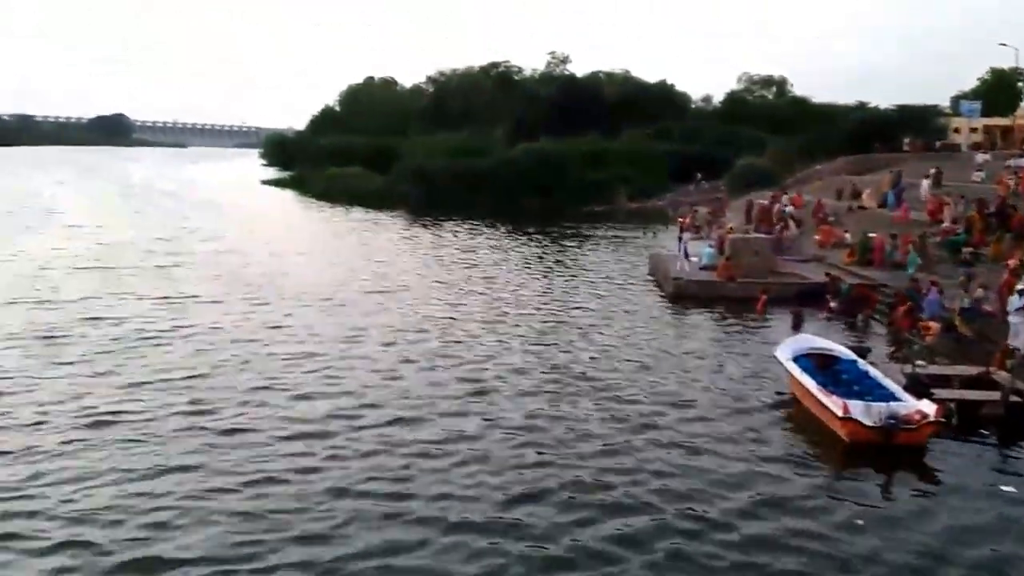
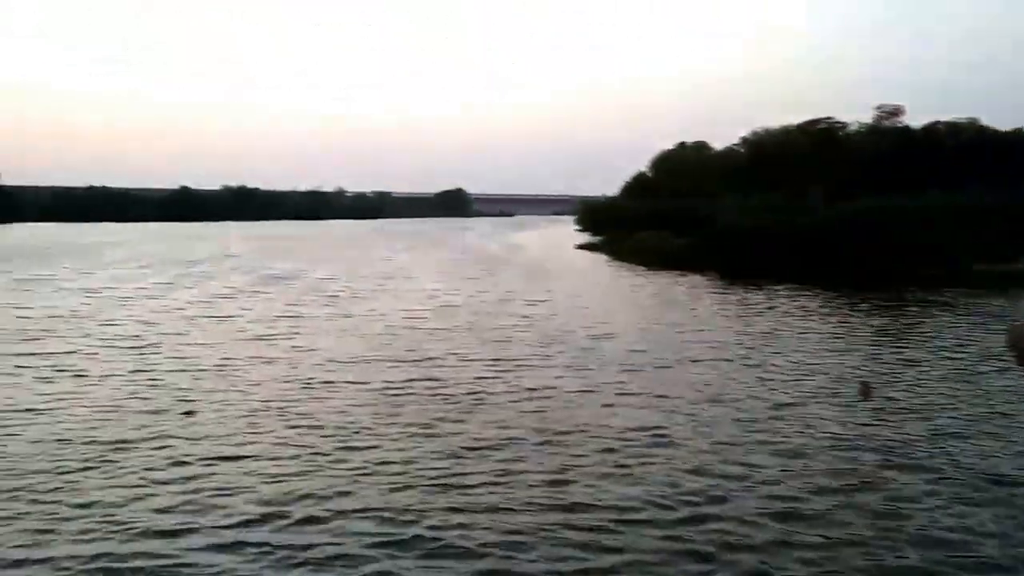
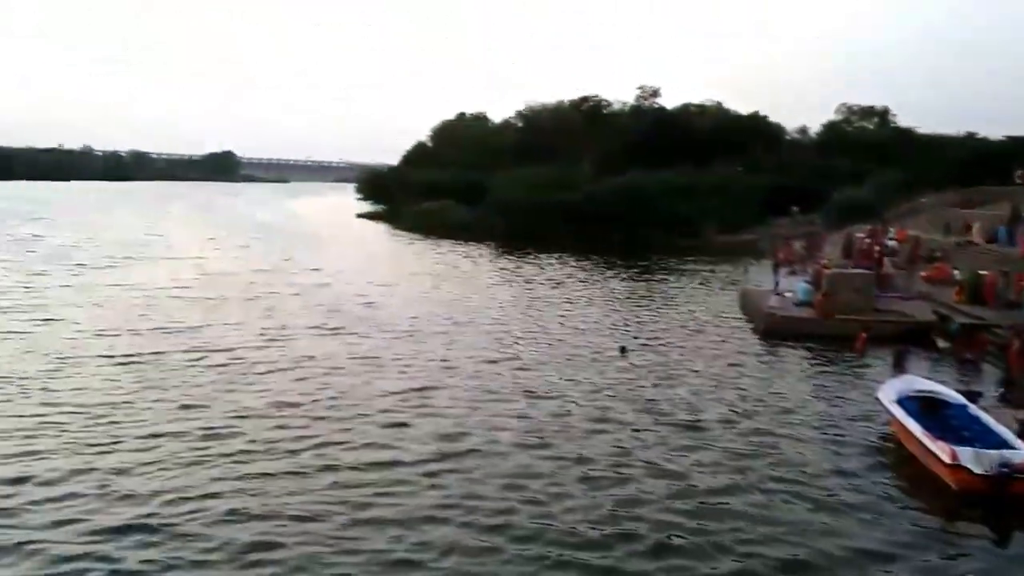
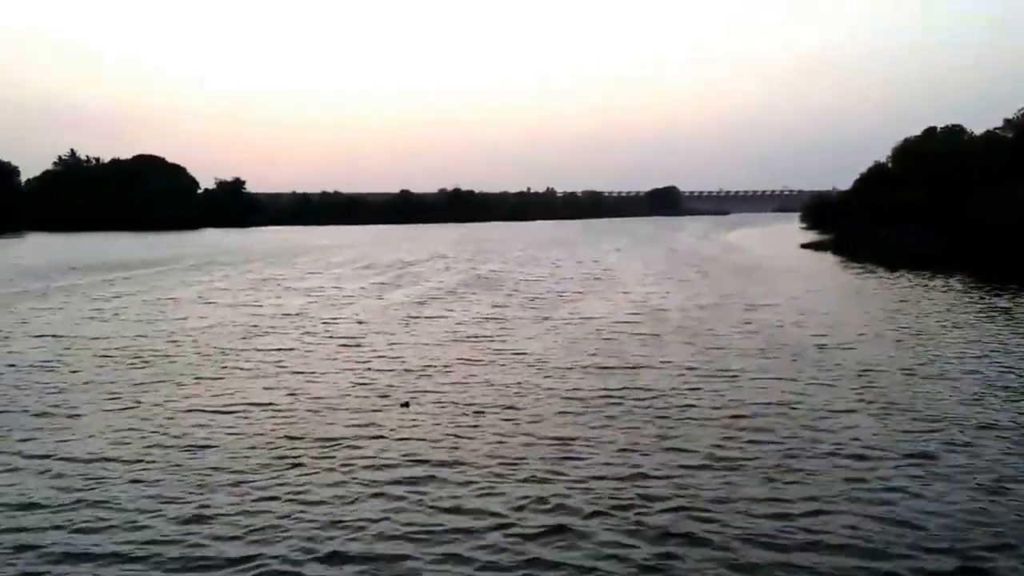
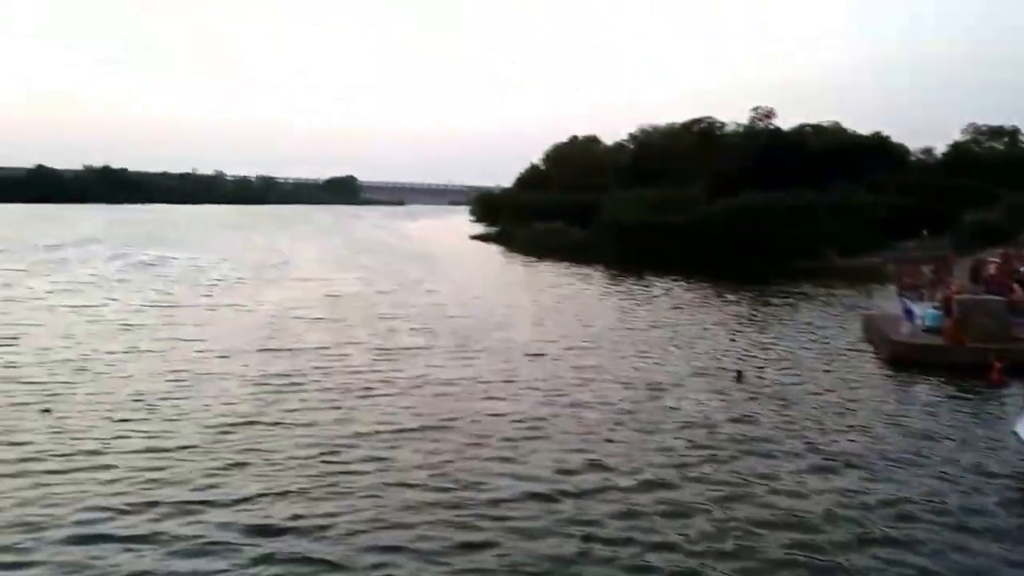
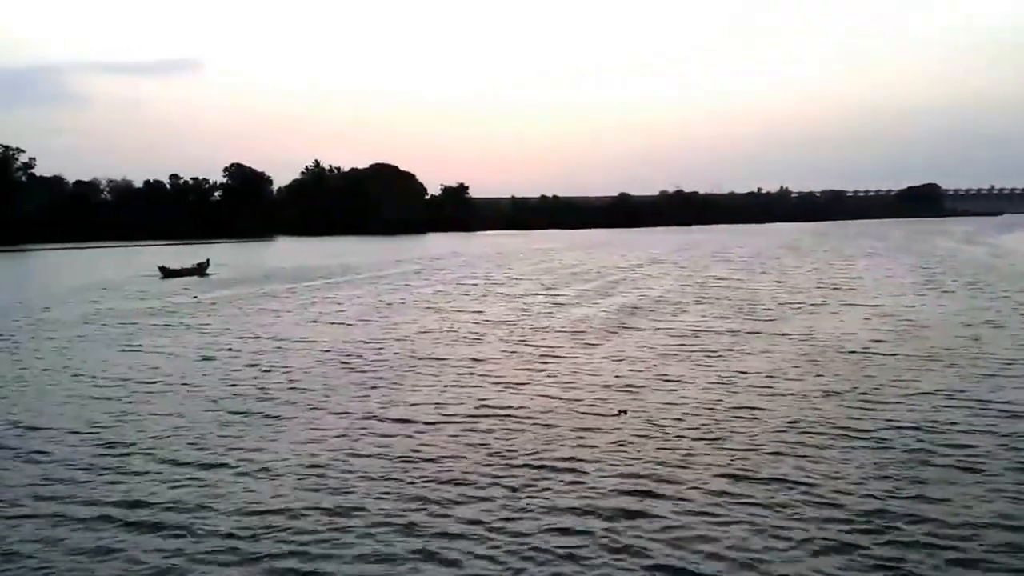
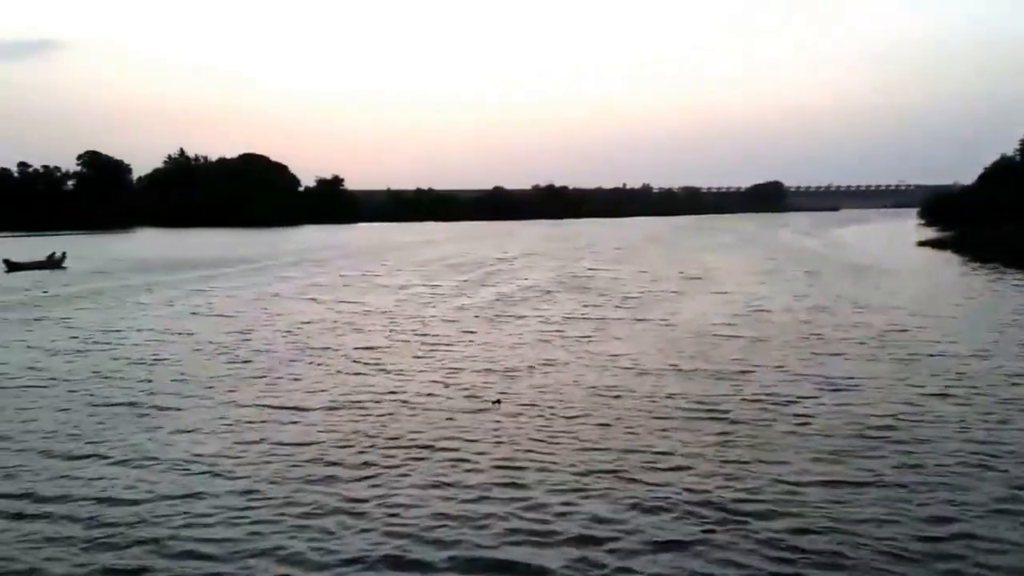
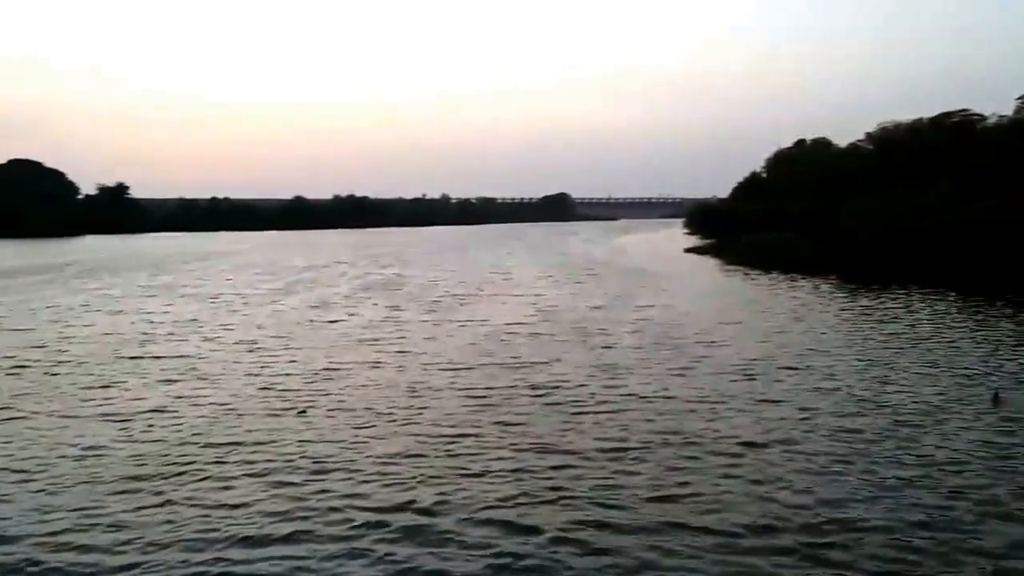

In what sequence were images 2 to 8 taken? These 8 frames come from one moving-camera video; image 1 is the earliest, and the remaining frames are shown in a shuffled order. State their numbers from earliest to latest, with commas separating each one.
3, 5, 2, 8, 4, 7, 6
